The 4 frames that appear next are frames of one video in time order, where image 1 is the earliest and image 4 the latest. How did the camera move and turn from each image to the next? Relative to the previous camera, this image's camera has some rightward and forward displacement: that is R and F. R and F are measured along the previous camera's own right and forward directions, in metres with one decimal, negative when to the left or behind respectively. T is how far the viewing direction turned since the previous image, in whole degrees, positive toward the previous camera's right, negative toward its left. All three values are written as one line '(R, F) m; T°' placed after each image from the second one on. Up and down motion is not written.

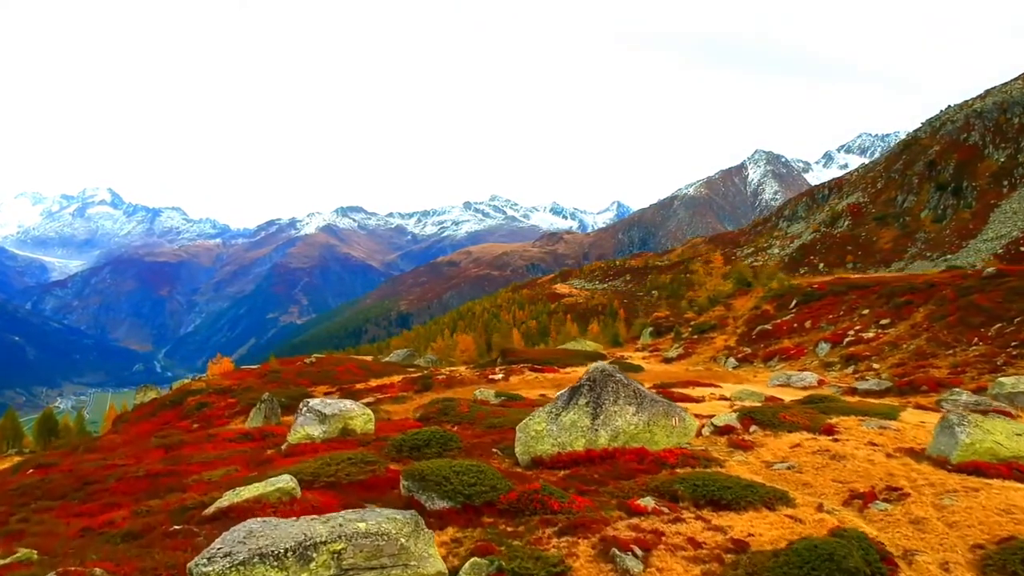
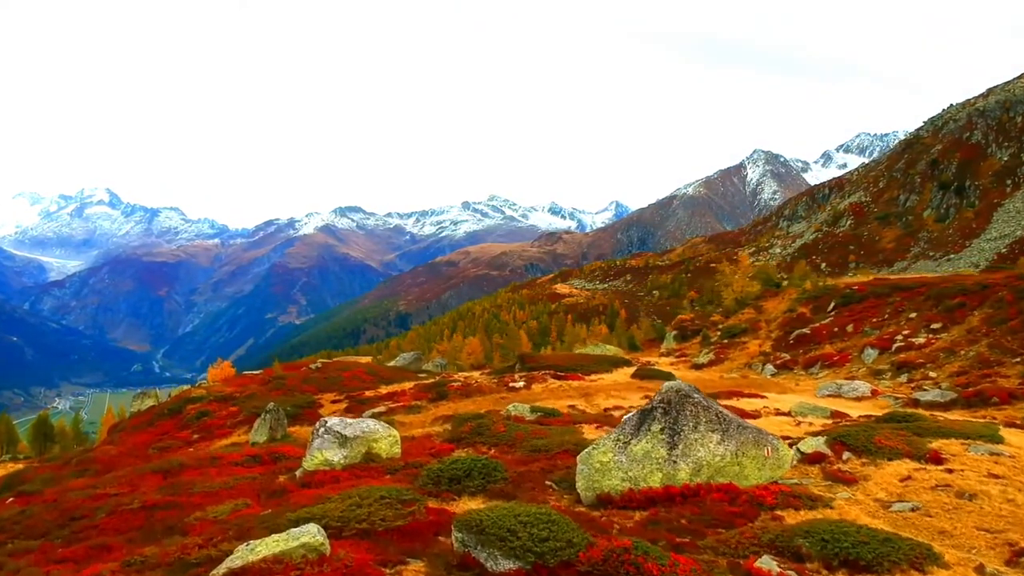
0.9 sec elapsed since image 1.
(-1.6, +2.7) m; 0°
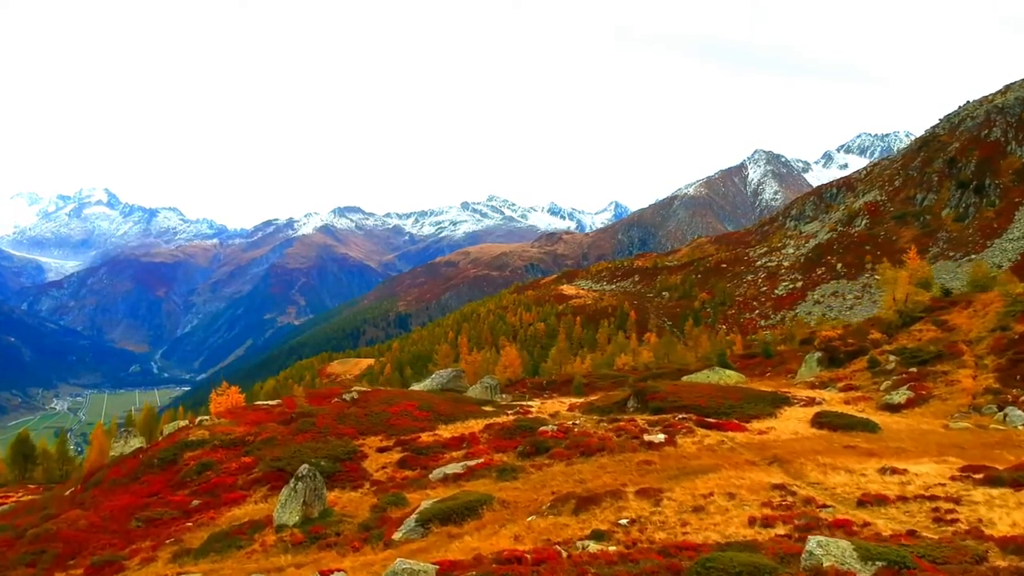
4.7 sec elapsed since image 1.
(-6.6, +11.5) m; 0°
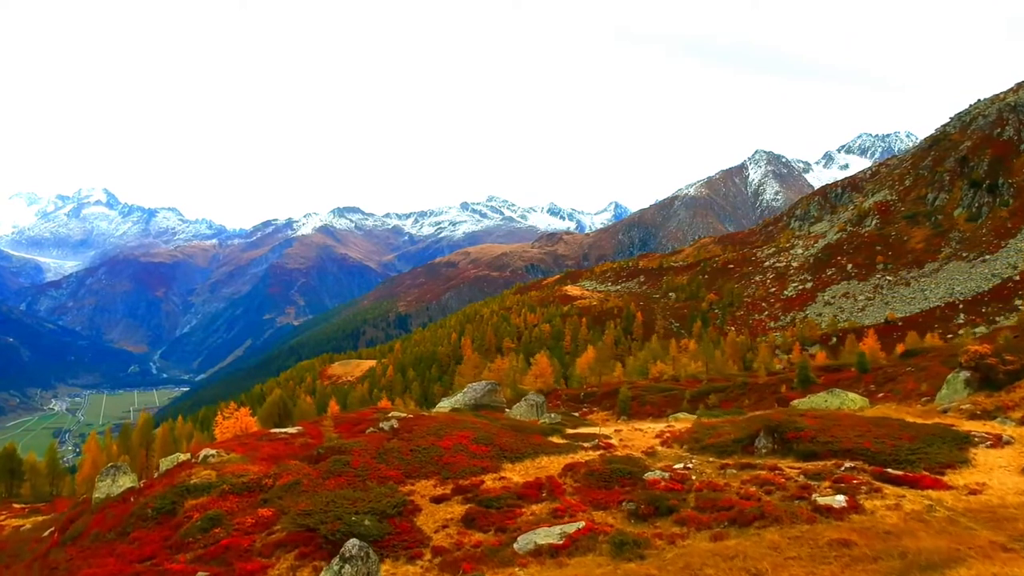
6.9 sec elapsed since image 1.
(-4.4, +7.2) m; 0°
